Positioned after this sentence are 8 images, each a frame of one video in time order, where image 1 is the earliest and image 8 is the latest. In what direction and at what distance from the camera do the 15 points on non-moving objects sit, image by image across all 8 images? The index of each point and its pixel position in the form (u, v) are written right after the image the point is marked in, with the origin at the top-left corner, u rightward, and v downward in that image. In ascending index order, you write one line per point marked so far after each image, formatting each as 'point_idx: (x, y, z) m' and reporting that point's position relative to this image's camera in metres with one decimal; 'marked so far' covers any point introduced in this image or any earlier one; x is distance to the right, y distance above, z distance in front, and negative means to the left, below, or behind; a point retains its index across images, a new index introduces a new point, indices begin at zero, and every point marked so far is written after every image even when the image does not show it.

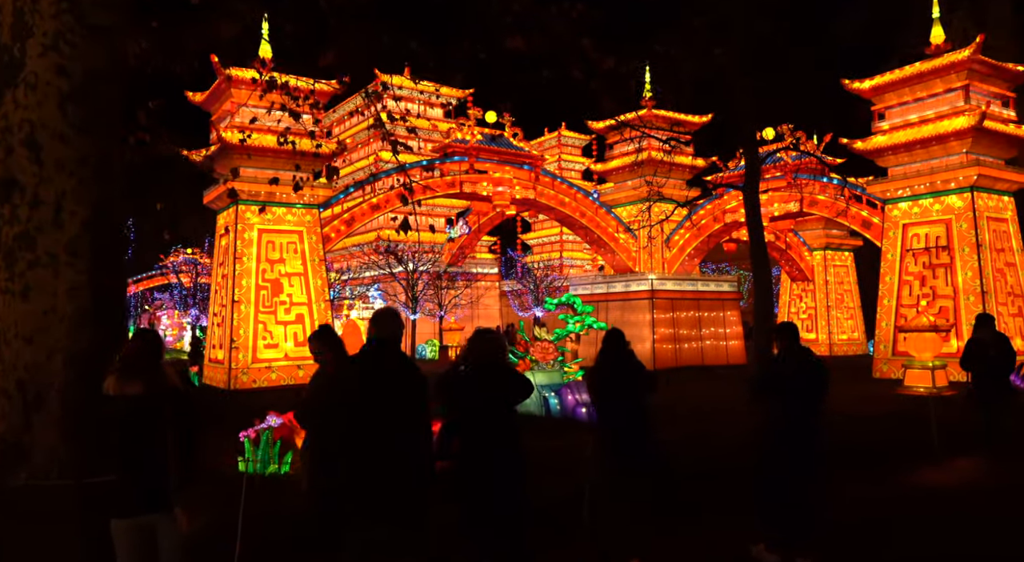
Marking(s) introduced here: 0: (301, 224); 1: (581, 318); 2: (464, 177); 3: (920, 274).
0: (-4.6, +1.3, +16.1) m
1: (+1.6, -0.9, +17.4) m
2: (-1.3, +2.8, +19.7) m
3: (+9.0, +0.1, +16.2) m
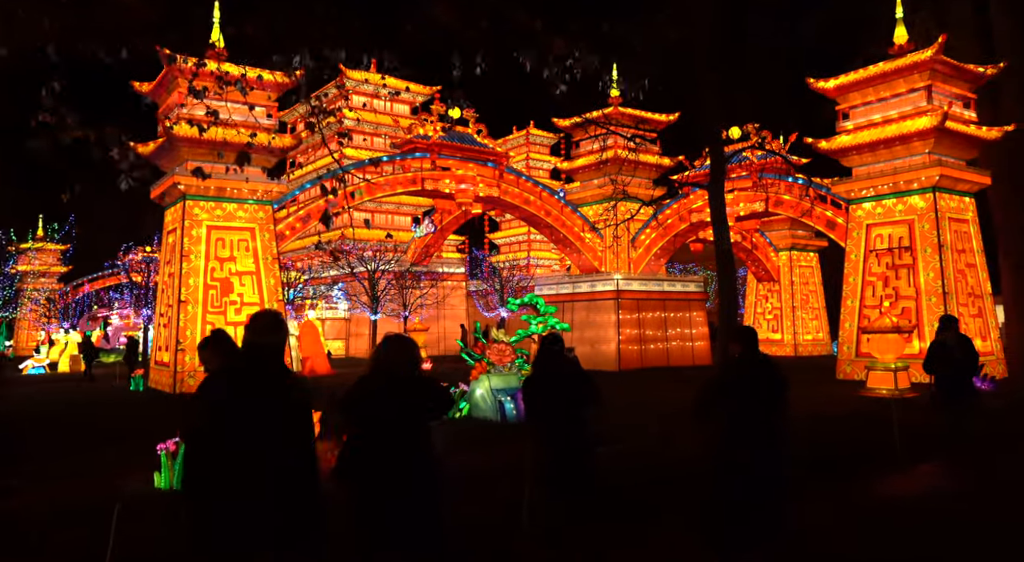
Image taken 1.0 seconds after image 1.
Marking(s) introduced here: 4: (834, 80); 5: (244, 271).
0: (-5.5, +1.3, +15.5) m
1: (+0.7, -0.9, +17.1) m
2: (-2.2, +2.8, +19.2) m
3: (+8.1, +0.1, +16.1) m
4: (+7.4, +4.6, +16.8) m
5: (-5.5, +0.2, +15.2) m
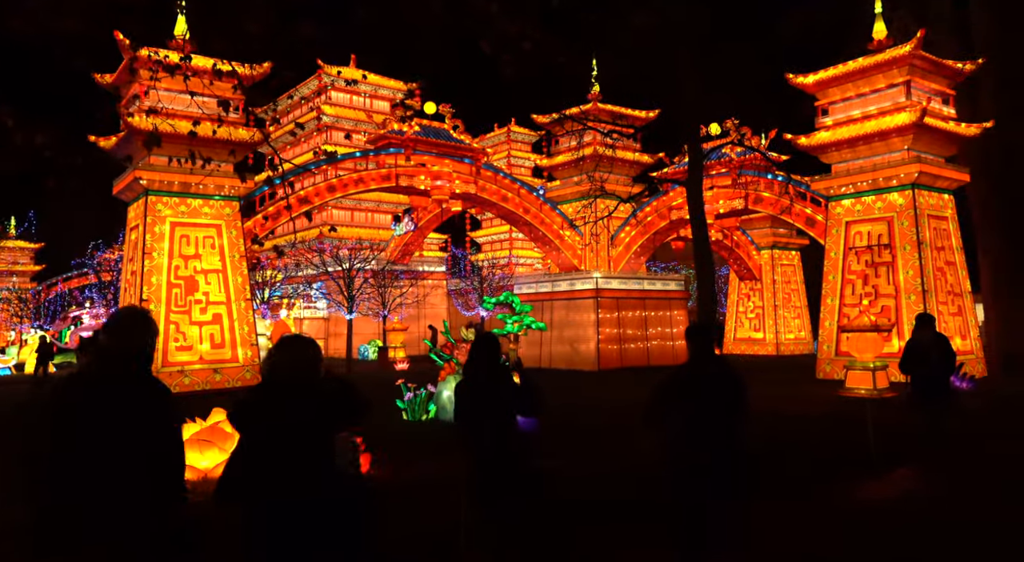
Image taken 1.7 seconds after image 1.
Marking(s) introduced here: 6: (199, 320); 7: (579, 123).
0: (-6.0, +1.3, +15.1) m
1: (+0.2, -0.8, +16.8) m
2: (-2.8, +2.9, +18.8) m
3: (+7.6, +0.2, +15.9) m
4: (+6.8, +4.6, +16.6) m
5: (-6.1, +0.2, +14.8) m
6: (-6.1, -0.8, +14.4) m
7: (+1.7, +4.0, +18.4) m
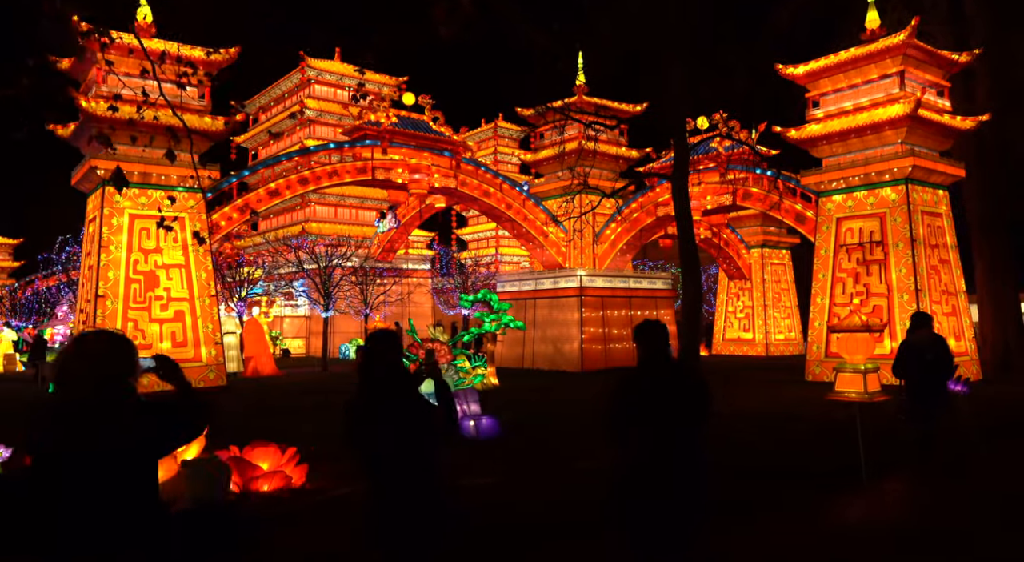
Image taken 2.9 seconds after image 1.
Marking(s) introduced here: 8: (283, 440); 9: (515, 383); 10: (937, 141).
0: (-6.4, +1.4, +14.4) m
1: (-0.3, -0.8, +16.1) m
2: (-3.3, +2.9, +18.1) m
3: (+7.1, +0.2, +15.3) m
4: (+6.4, +4.7, +16.0) m
5: (-6.5, +0.3, +14.1) m
6: (-6.6, -0.7, +13.7) m
7: (+1.2, +4.0, +17.8) m
8: (-2.7, -2.0, +8.5) m
9: (+0.1, -2.2, +16.2) m
10: (+8.9, +2.9, +15.4) m
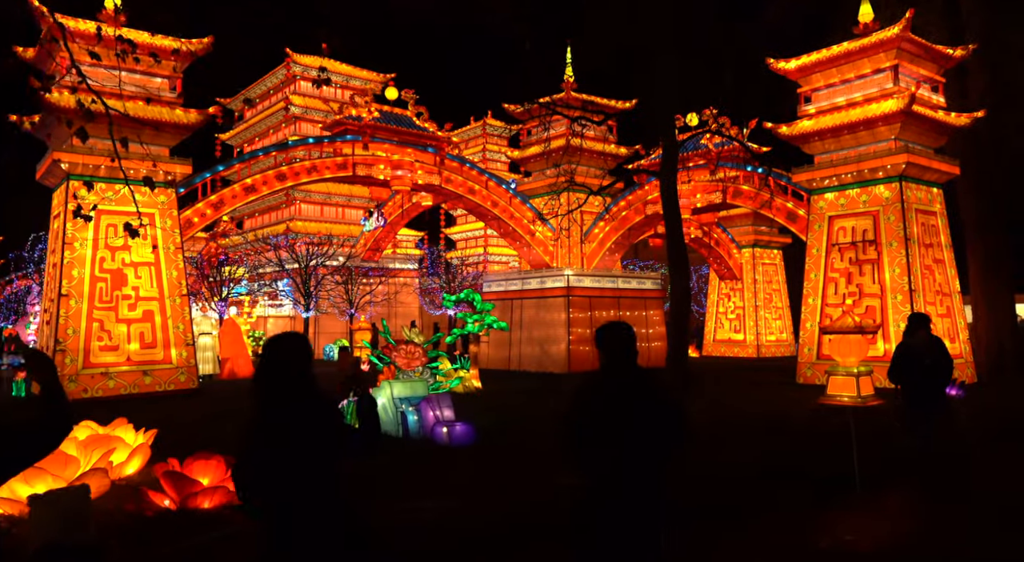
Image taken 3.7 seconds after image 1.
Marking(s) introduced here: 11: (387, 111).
0: (-6.8, +1.4, +13.8) m
1: (-0.7, -0.8, +15.6) m
2: (-3.7, +3.0, +17.6) m
3: (+6.8, +0.2, +14.9) m
4: (+6.0, +4.7, +15.6) m
5: (-6.8, +0.3, +13.5) m
6: (-6.9, -0.7, +13.2) m
7: (+0.9, +4.0, +17.3) m
8: (-3.0, -1.9, +8.0) m
9: (-0.3, -2.2, +15.7) m
10: (+8.6, +2.9, +15.0) m
11: (-3.3, +4.5, +19.5) m
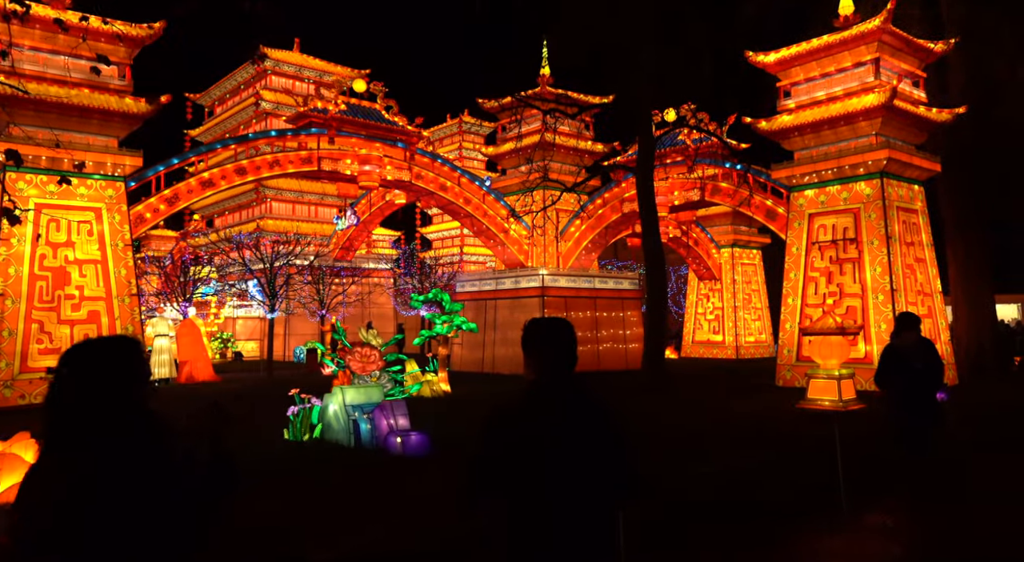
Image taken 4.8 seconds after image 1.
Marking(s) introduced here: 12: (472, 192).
0: (-7.3, +1.5, +13.0) m
1: (-1.3, -0.8, +15.0) m
2: (-4.3, +3.0, +16.9) m
3: (+6.2, +0.2, +14.5) m
4: (+5.4, +4.7, +15.2) m
5: (-7.4, +0.4, +12.7) m
6: (-7.5, -0.6, +12.4) m
7: (+0.2, +4.0, +16.8) m
8: (-3.4, -1.9, +7.3) m
9: (-0.9, -2.2, +15.1) m
10: (+8.0, +2.9, +14.6) m
11: (-4.0, +4.5, +18.9) m
12: (-1.0, +2.3, +19.4) m
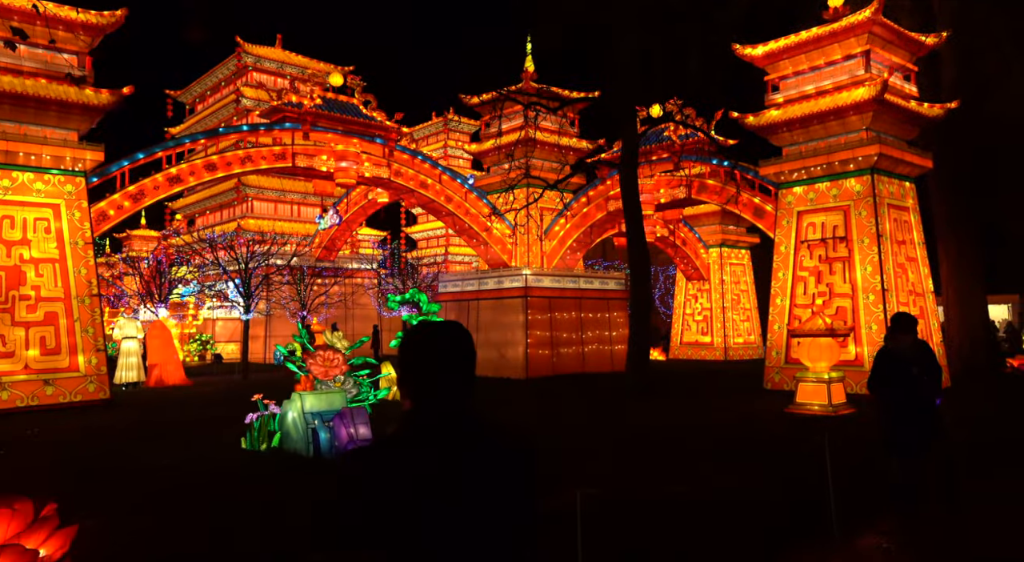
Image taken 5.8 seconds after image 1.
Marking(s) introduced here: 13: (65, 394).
0: (-7.7, +1.5, +12.4) m
1: (-1.7, -0.8, +14.5) m
2: (-4.8, +3.0, +16.4) m
3: (+5.8, +0.2, +14.0) m
4: (+5.0, +4.7, +14.7) m
5: (-7.7, +0.4, +12.1) m
6: (-7.8, -0.6, +11.8) m
7: (-0.2, +4.0, +16.3) m
8: (-3.7, -1.9, +6.8) m
9: (-1.3, -2.2, +14.6) m
10: (+7.6, +2.9, +14.2) m
11: (-4.5, +4.5, +18.3) m
12: (-1.5, +2.3, +18.9) m
13: (-7.3, -1.8, +12.1) m
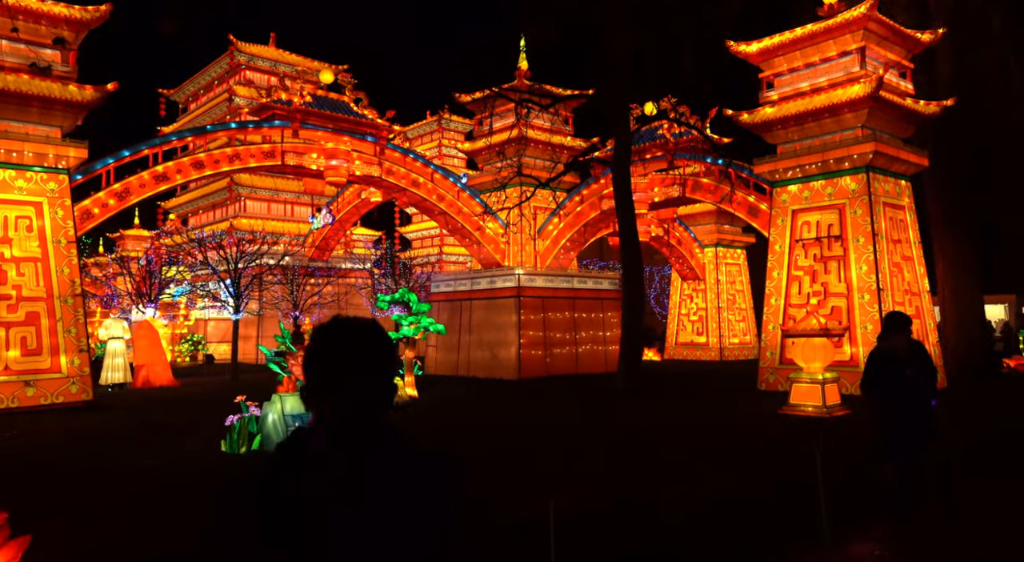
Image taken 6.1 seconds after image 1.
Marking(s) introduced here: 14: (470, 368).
0: (-7.8, +1.5, +12.2) m
1: (-1.8, -0.7, +14.3) m
2: (-4.9, +3.0, +16.2) m
3: (+5.6, +0.2, +13.9) m
4: (+4.9, +4.7, +14.6) m
5: (-7.9, +0.4, +11.9) m
6: (-8.0, -0.6, +11.6) m
7: (-0.4, +4.0, +16.1) m
8: (-3.8, -1.9, +6.5) m
9: (-1.5, -2.2, +14.4) m
10: (+7.4, +3.0, +14.1) m
11: (-4.7, +4.5, +18.1) m
12: (-1.7, +2.3, +18.7) m
13: (-7.5, -1.8, +11.8) m
14: (-1.1, -2.2, +19.1) m
